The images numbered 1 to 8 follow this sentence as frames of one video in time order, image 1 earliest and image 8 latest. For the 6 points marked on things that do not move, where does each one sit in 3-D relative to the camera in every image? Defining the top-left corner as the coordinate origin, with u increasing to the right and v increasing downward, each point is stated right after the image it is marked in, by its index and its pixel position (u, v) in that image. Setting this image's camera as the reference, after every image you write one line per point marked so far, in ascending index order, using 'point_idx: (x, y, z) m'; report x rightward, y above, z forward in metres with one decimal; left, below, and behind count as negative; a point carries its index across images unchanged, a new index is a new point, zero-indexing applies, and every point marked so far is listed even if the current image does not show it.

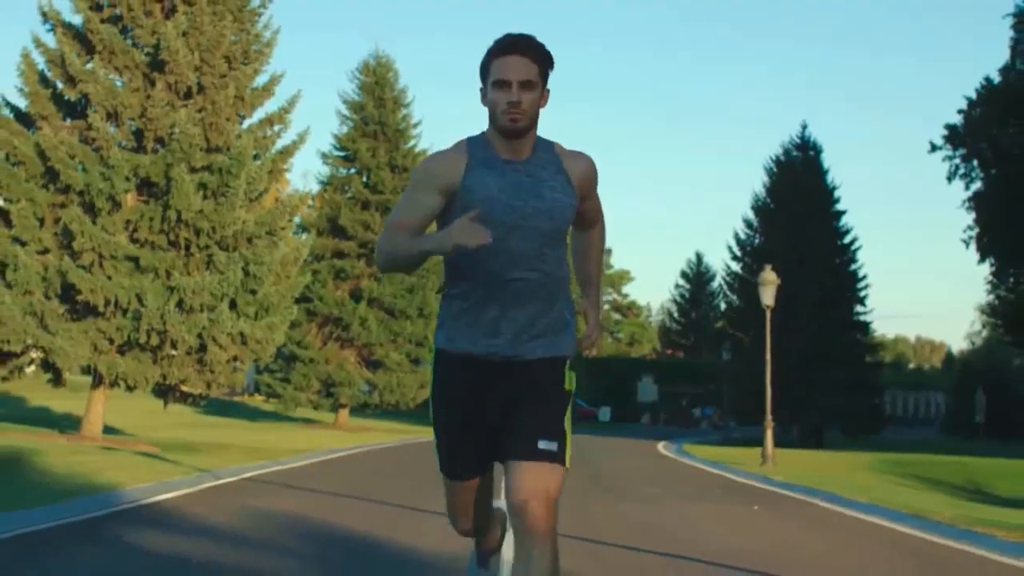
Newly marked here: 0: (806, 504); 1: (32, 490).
0: (+3.9, -2.8, +17.3) m
1: (-5.5, -2.3, +15.3) m
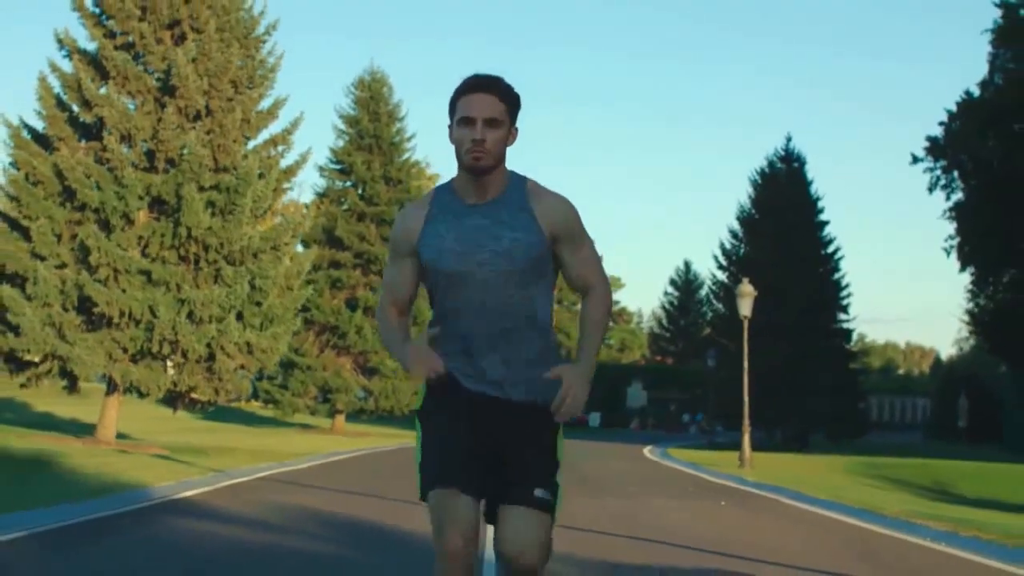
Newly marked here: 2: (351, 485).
0: (+3.8, -3.0, +19.0) m
1: (-5.6, -2.5, +16.9) m
2: (-2.2, -2.7, +19.0) m
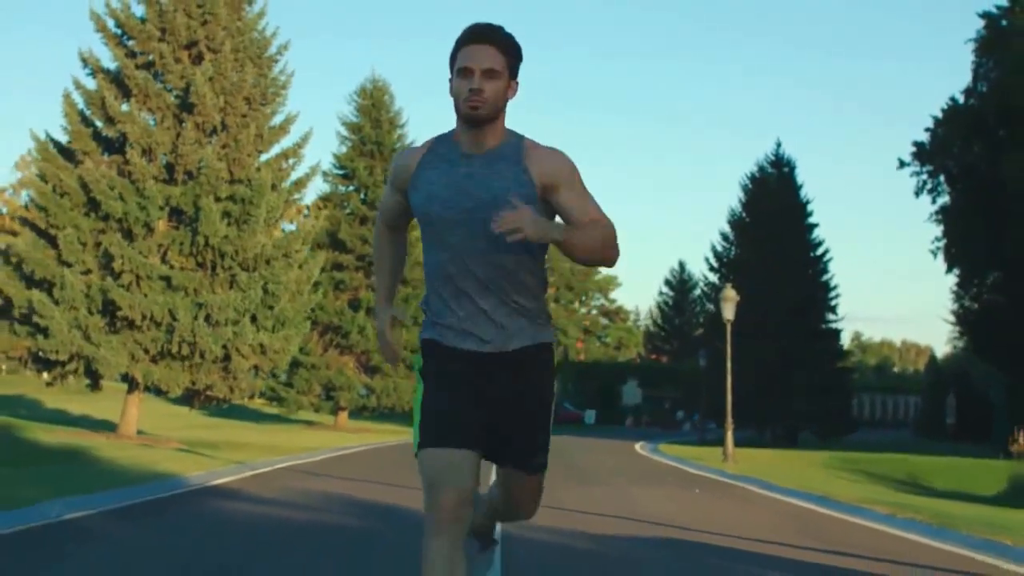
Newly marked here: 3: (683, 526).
0: (+3.7, -3.1, +20.9) m
1: (-5.7, -2.6, +18.8) m
2: (-2.2, -2.8, +20.9) m
3: (+2.0, -2.5, +14.8) m
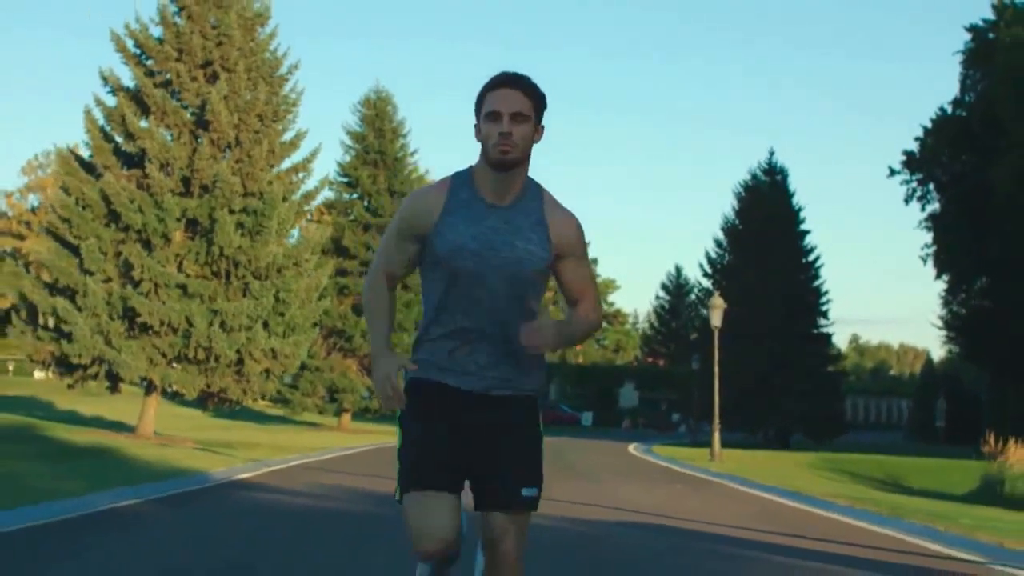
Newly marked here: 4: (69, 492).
0: (+3.7, -3.3, +22.6) m
1: (-5.7, -2.8, +20.5) m
2: (-2.3, -3.0, +22.6) m
3: (+2.0, -2.7, +16.5) m
4: (-5.5, -2.5, +17.1) m
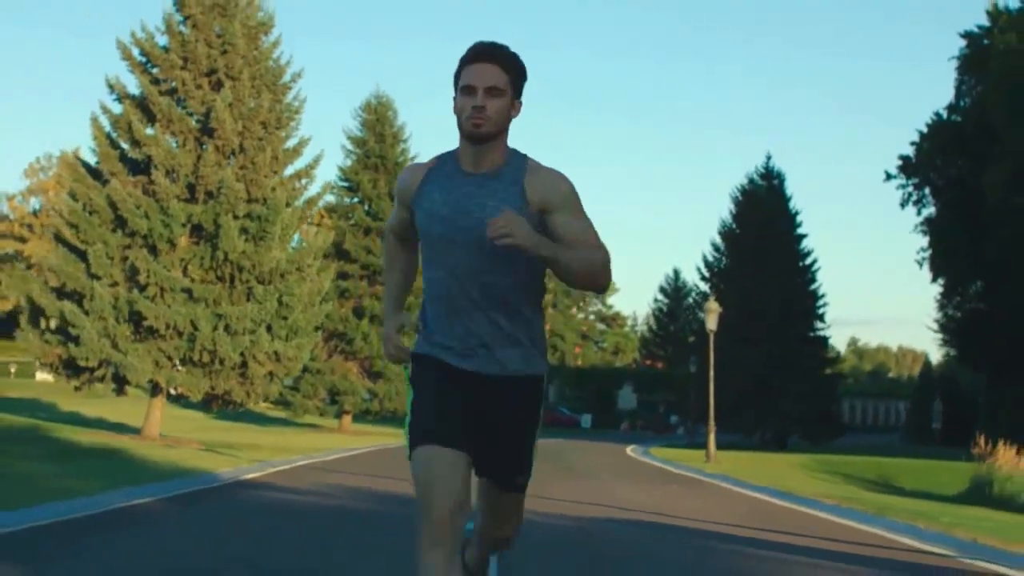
0: (+3.6, -3.4, +23.2) m
1: (-5.7, -2.9, +21.1) m
2: (-2.3, -3.1, +23.2) m
3: (+1.9, -2.8, +17.1) m
4: (-5.5, -2.6, +17.7) m
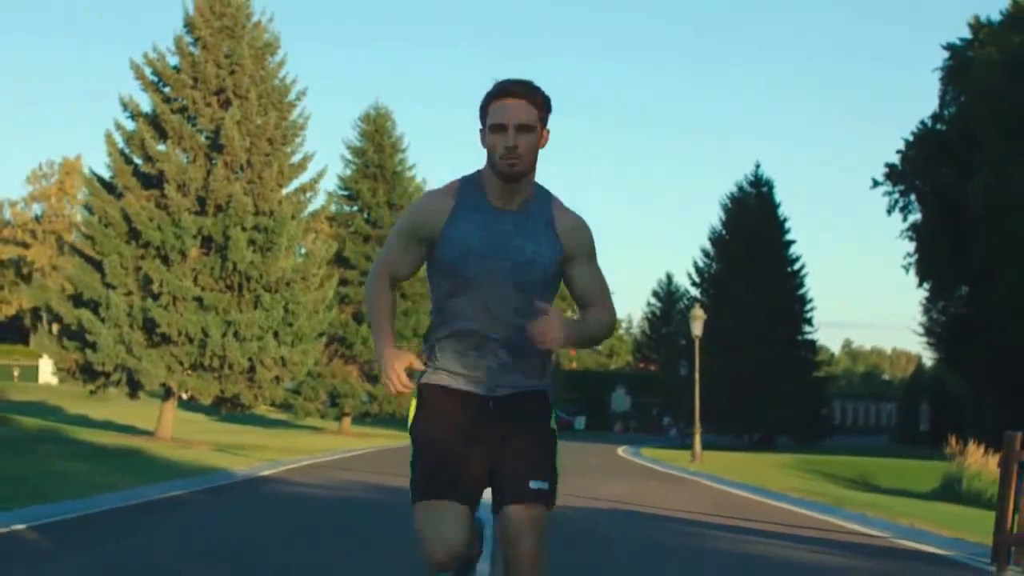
0: (+3.5, -3.6, +24.9) m
1: (-5.8, -3.0, +22.8) m
2: (-2.4, -3.3, +24.9) m
3: (+1.8, -3.0, +18.8) m
4: (-5.6, -2.8, +19.4) m
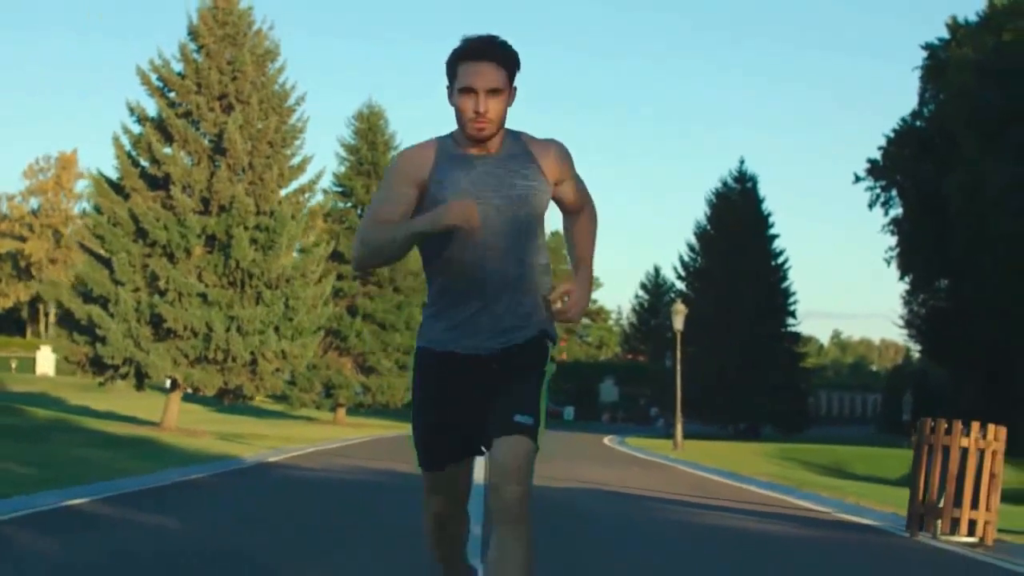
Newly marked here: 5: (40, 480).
0: (+3.3, -3.5, +26.7) m
1: (-6.0, -3.0, +24.5) m
2: (-2.6, -3.3, +26.6) m
3: (+1.7, -3.0, +20.6) m
4: (-5.8, -2.8, +21.1) m
5: (-6.2, -2.5, +18.1) m
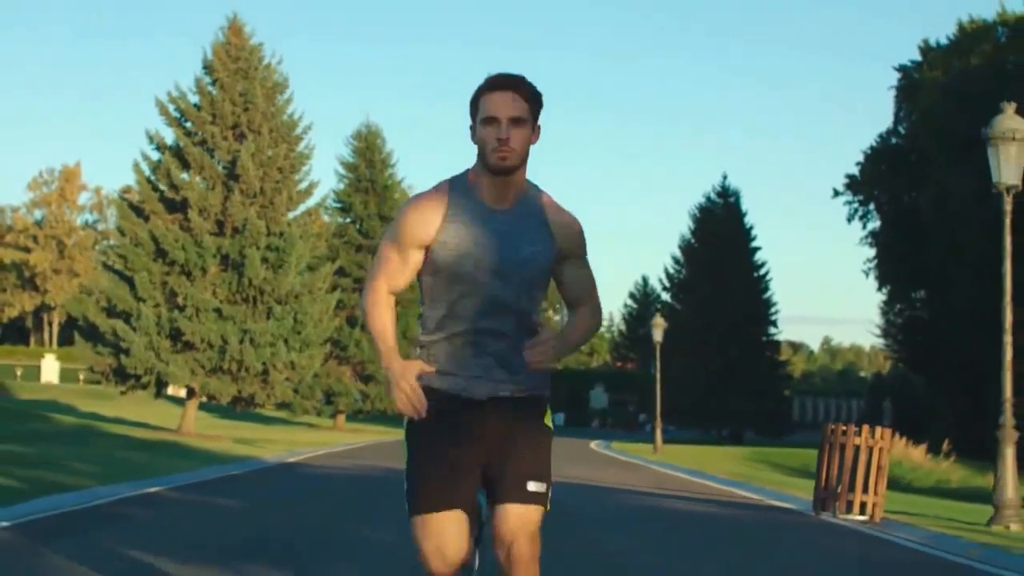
0: (+3.1, -3.9, +29.7) m
1: (-6.2, -3.4, +27.5) m
2: (-2.8, -3.7, +29.6) m
3: (+1.5, -3.4, +23.6) m
4: (-6.0, -3.2, +24.1) m
5: (-6.3, -2.9, +21.0) m
